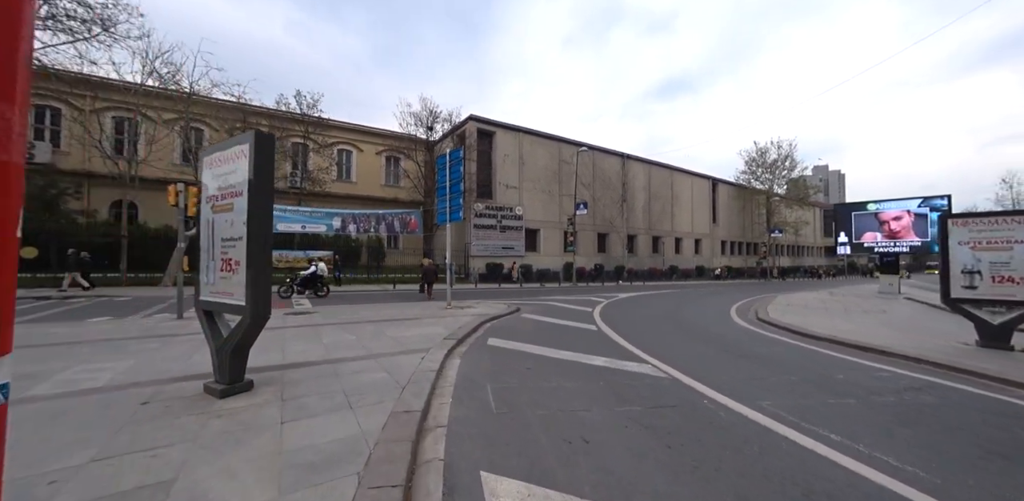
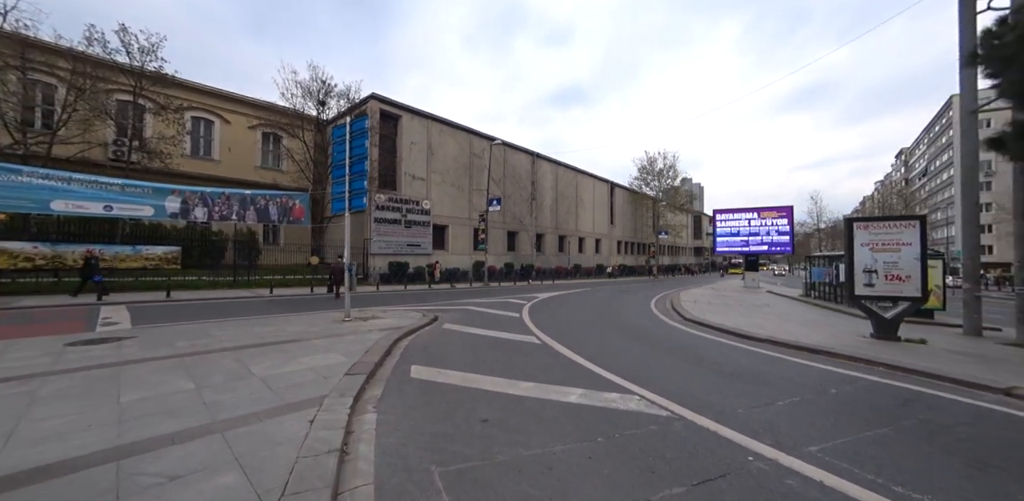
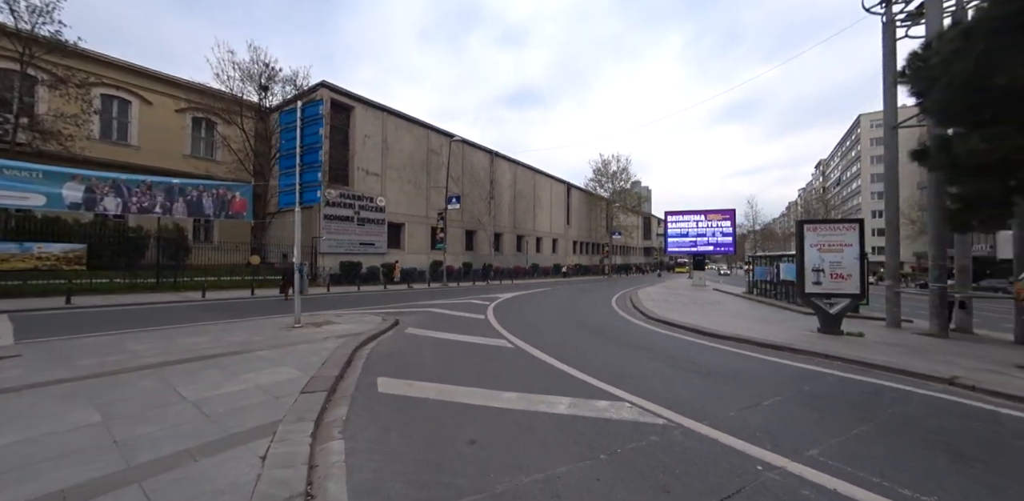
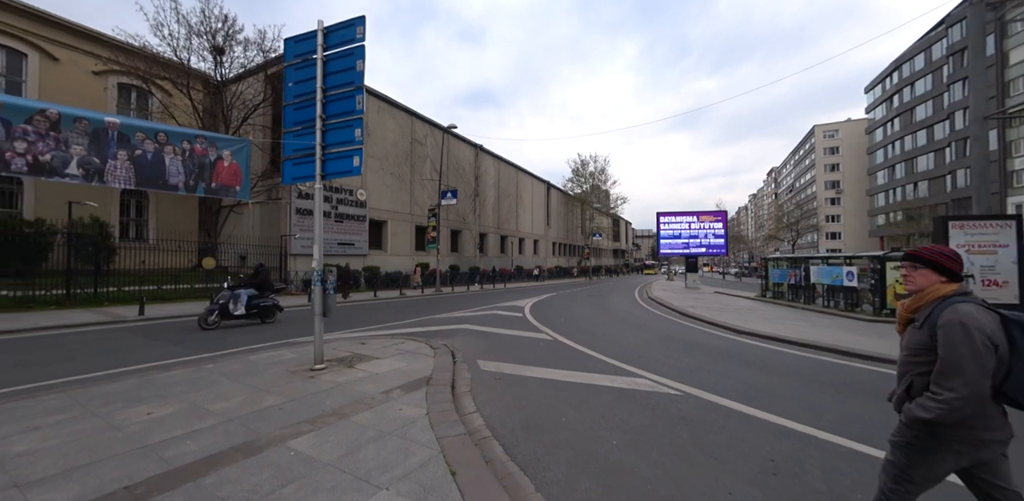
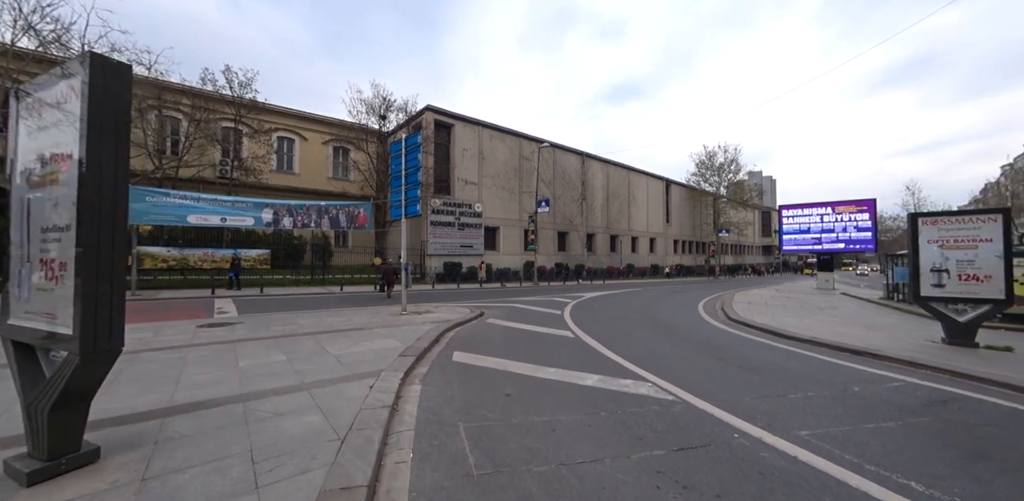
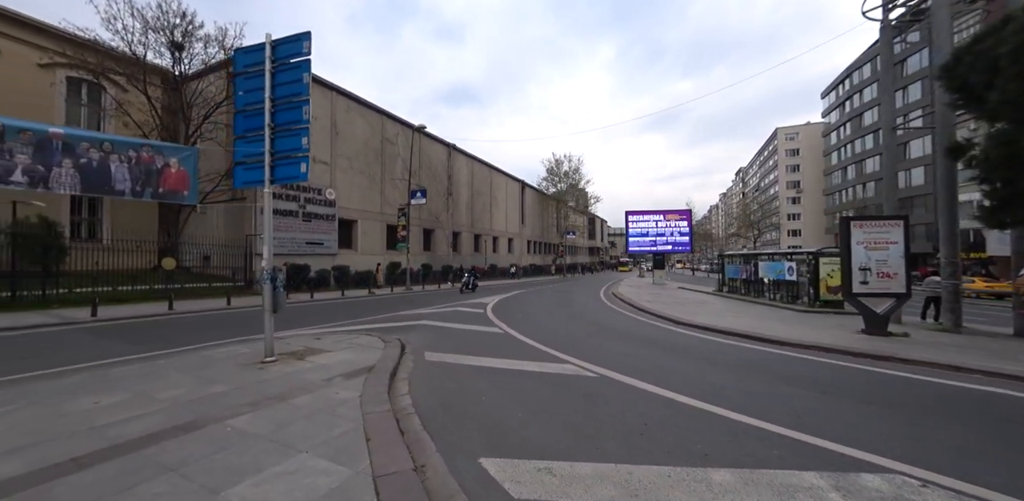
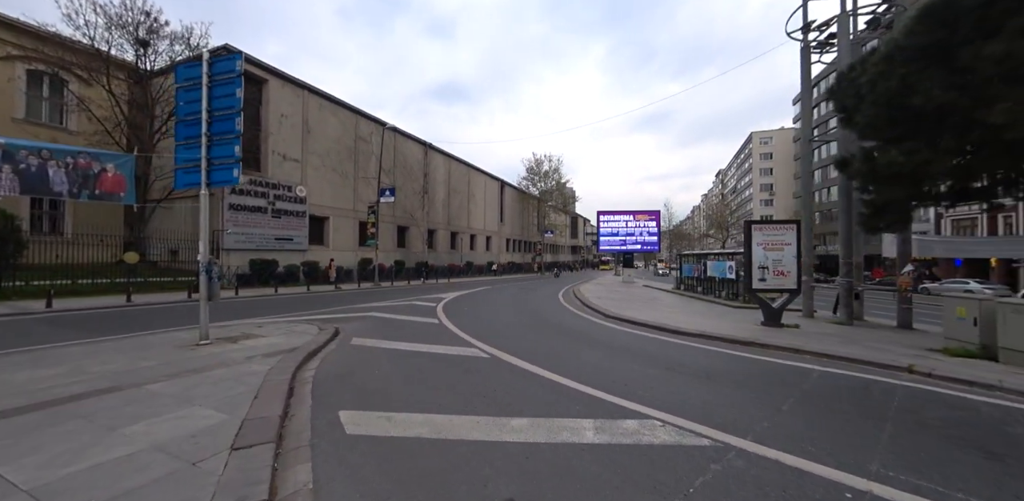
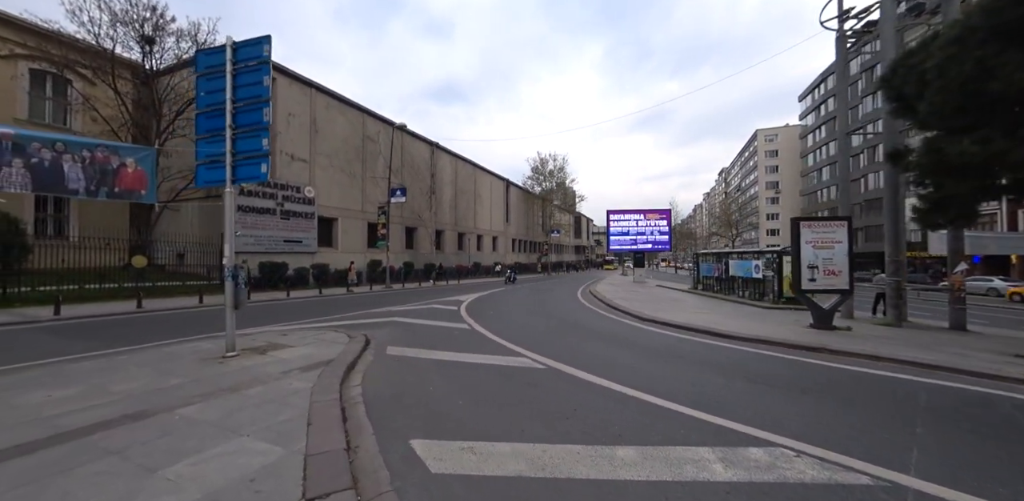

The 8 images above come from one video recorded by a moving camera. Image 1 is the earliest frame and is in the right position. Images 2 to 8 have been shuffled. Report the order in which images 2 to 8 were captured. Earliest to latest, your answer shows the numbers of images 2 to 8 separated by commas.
5, 2, 3, 7, 8, 6, 4
